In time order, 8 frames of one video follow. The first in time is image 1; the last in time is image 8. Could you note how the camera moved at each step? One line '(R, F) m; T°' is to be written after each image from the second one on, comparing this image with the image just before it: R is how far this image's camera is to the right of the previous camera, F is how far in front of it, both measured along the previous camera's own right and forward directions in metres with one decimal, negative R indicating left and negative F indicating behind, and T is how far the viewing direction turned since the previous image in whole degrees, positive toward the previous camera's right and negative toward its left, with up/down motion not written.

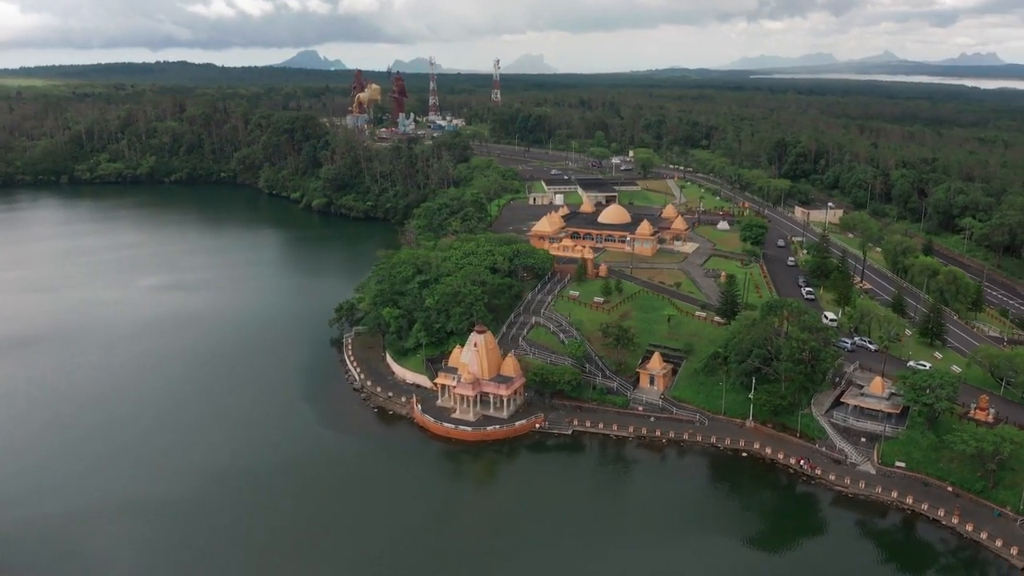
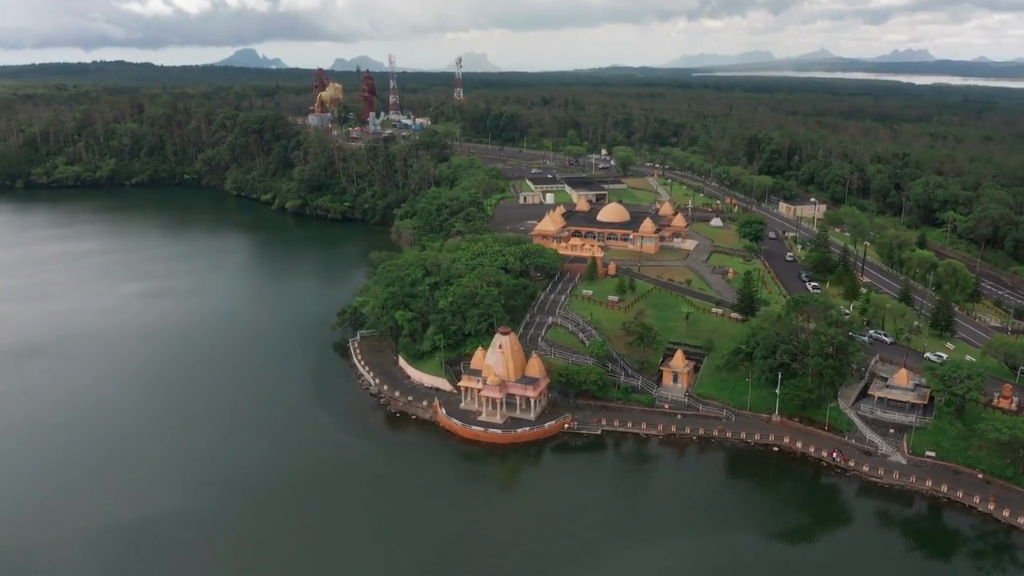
(-3.2, +0.5) m; +3°
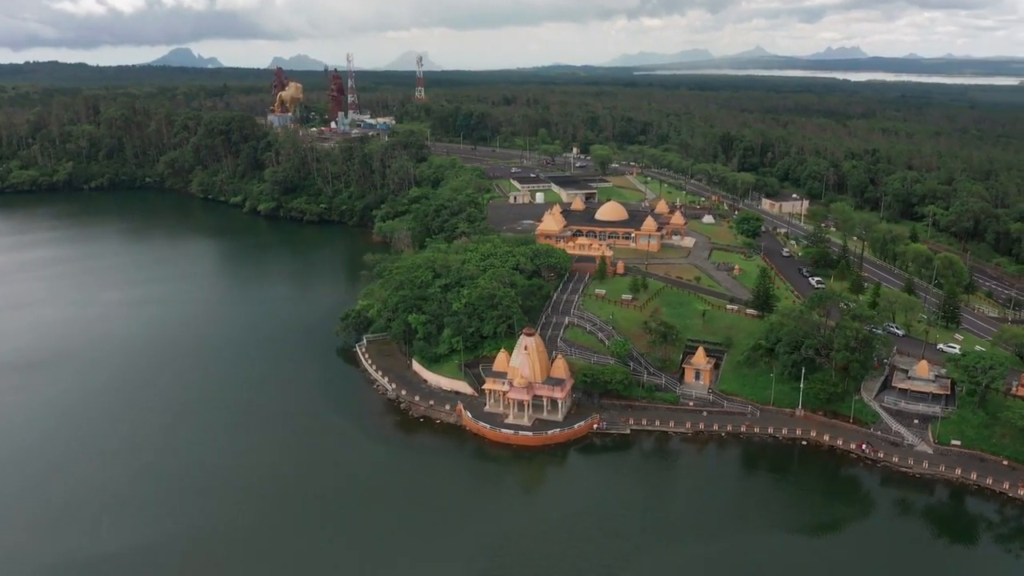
(-3.2, +0.4) m; +3°
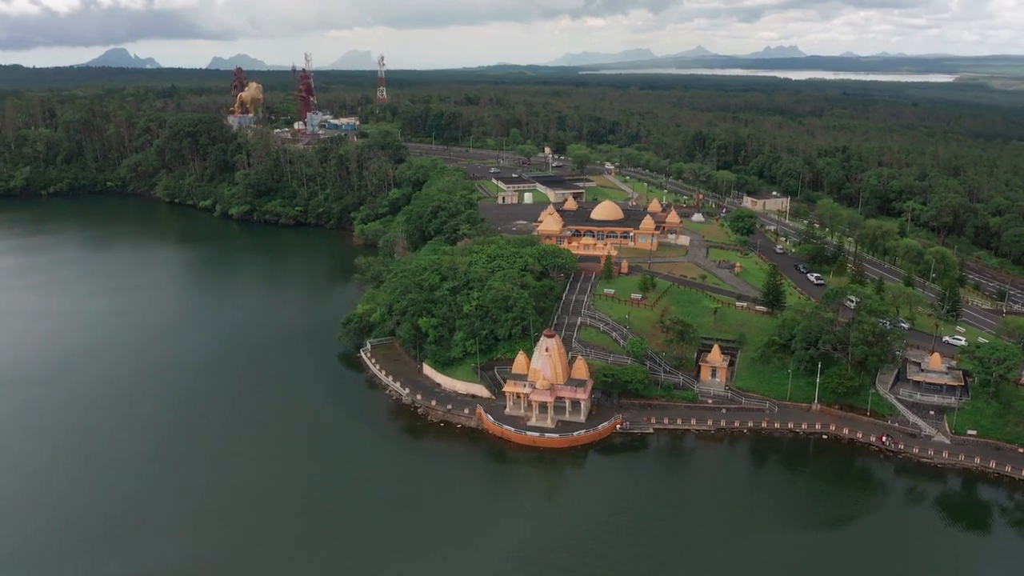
(-2.9, +0.3) m; +3°
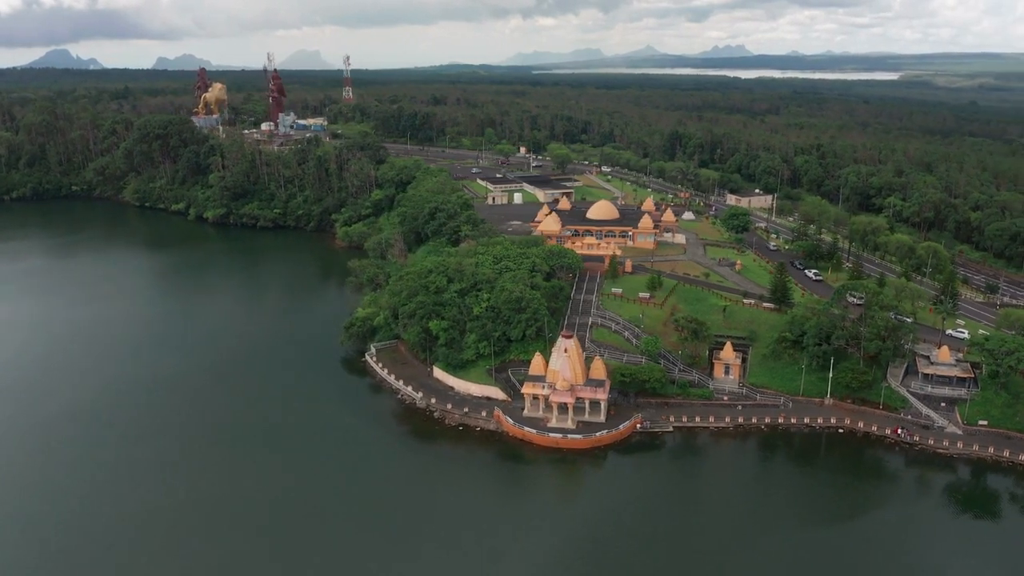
(-2.5, +0.2) m; +3°
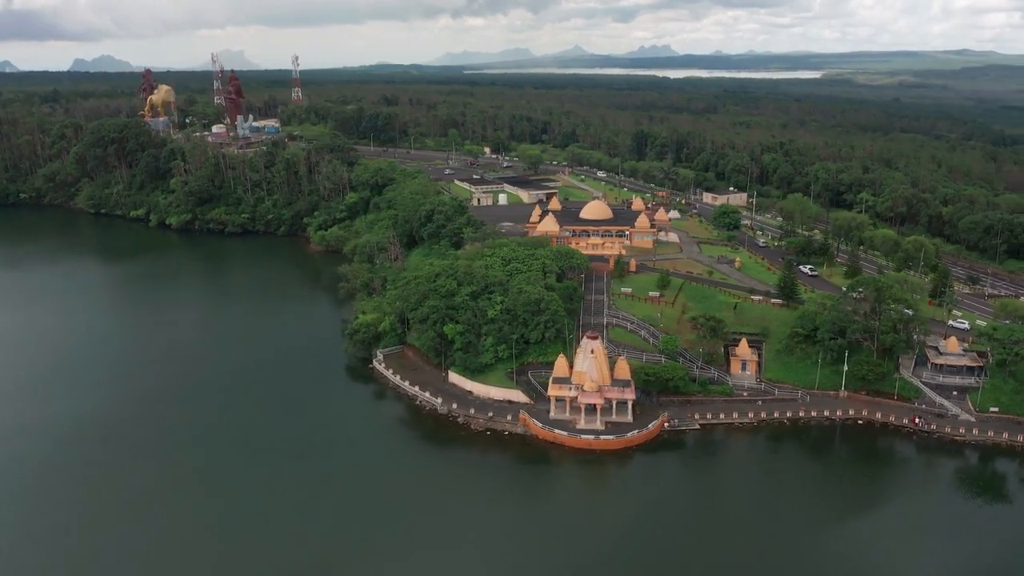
(-3.6, +0.3) m; +4°
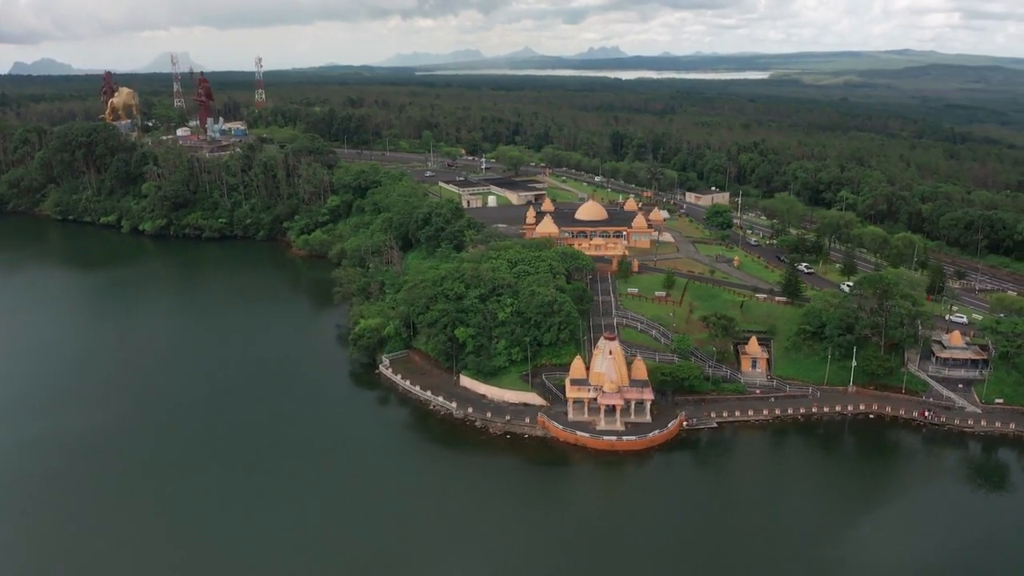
(-2.6, +0.2) m; +3°
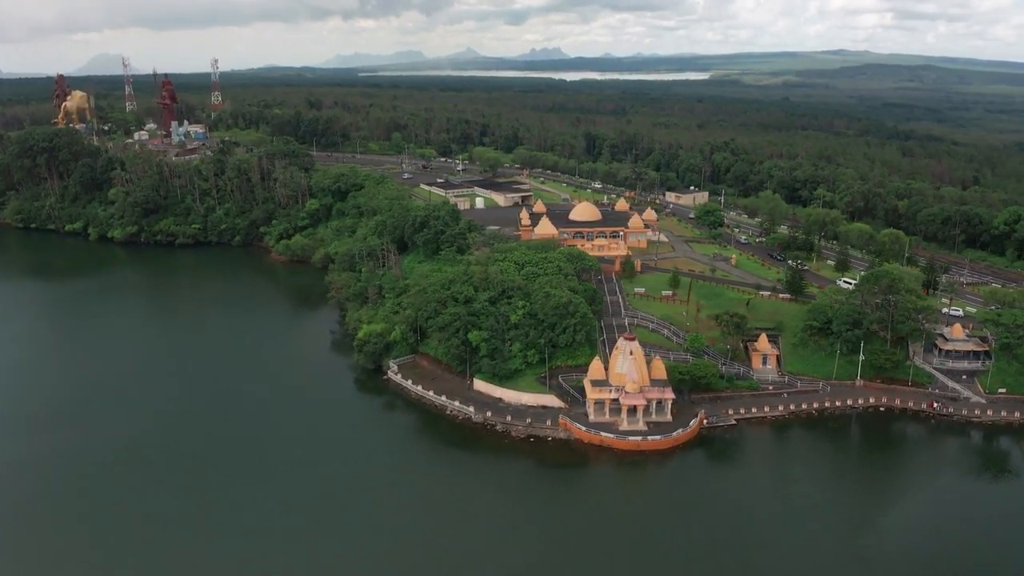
(-3.0, +0.2) m; +3°
